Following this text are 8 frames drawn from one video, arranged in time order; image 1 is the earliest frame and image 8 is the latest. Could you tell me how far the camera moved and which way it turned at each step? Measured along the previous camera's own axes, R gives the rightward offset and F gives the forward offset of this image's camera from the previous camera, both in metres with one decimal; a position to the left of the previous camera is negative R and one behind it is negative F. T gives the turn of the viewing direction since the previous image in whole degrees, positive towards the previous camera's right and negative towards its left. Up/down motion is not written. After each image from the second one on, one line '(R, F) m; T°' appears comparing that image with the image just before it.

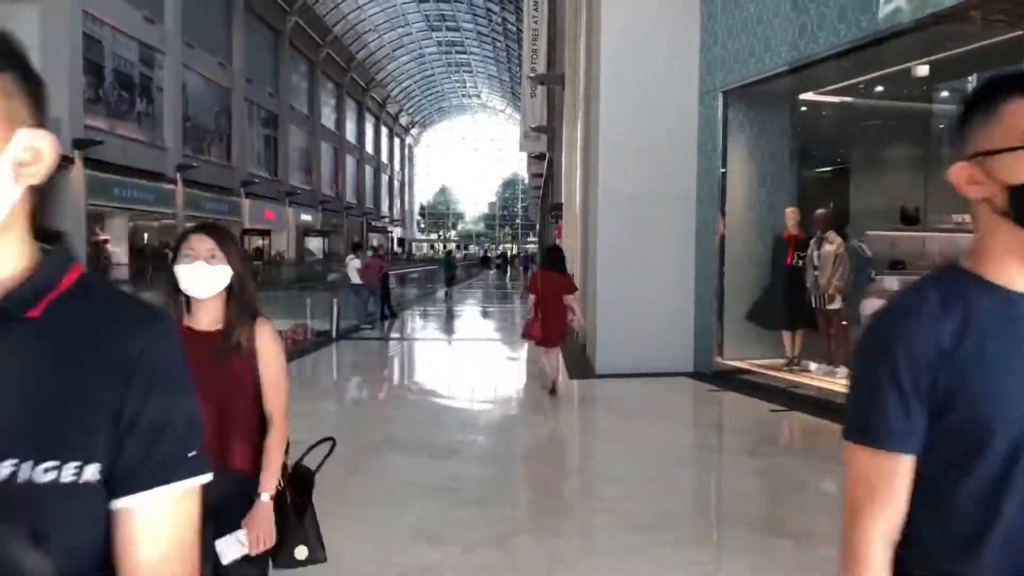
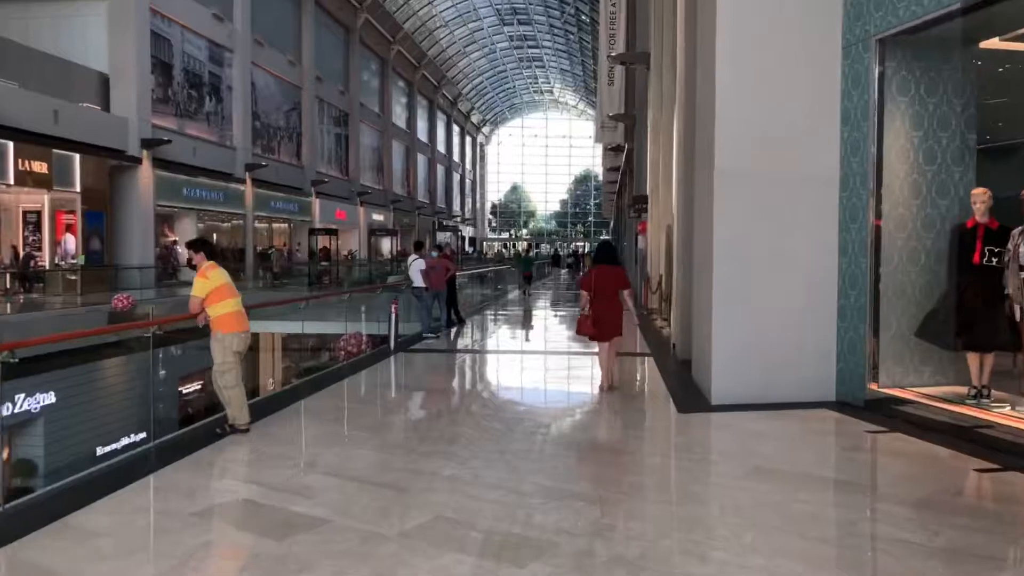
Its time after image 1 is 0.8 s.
(-0.2, +1.7) m; -5°
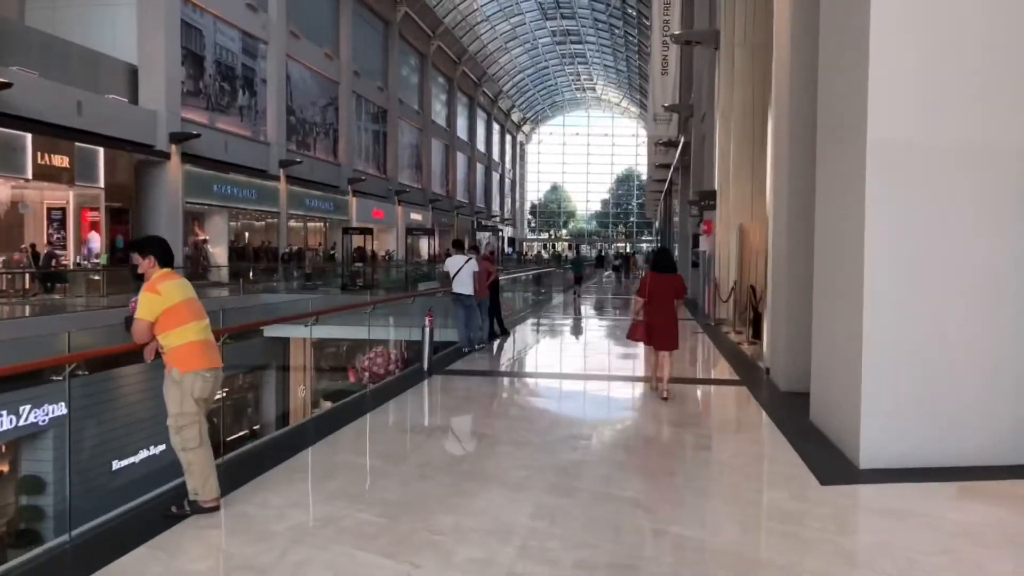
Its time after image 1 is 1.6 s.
(-0.2, +1.8) m; -3°
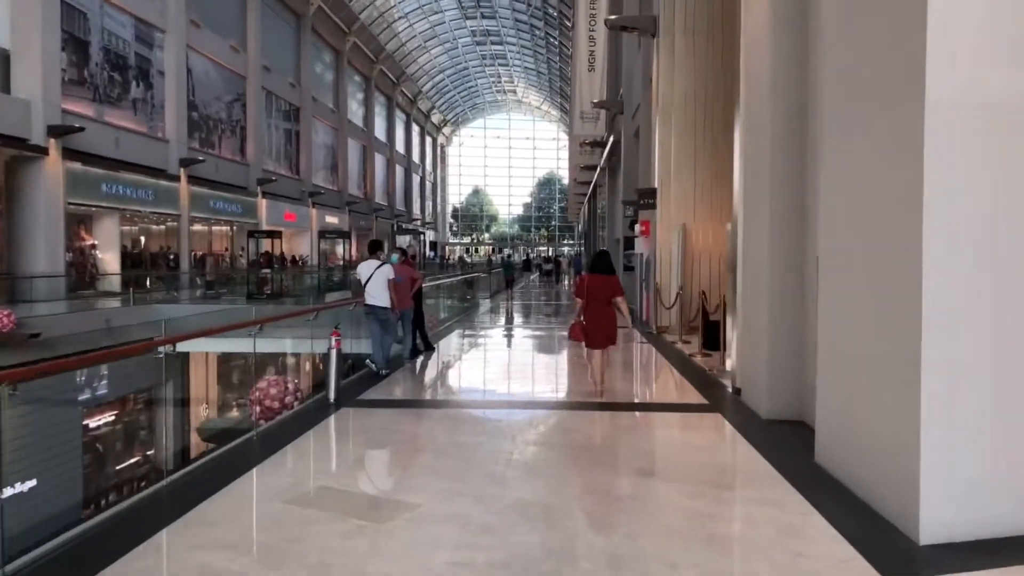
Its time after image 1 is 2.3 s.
(0.0, +1.5) m; +6°
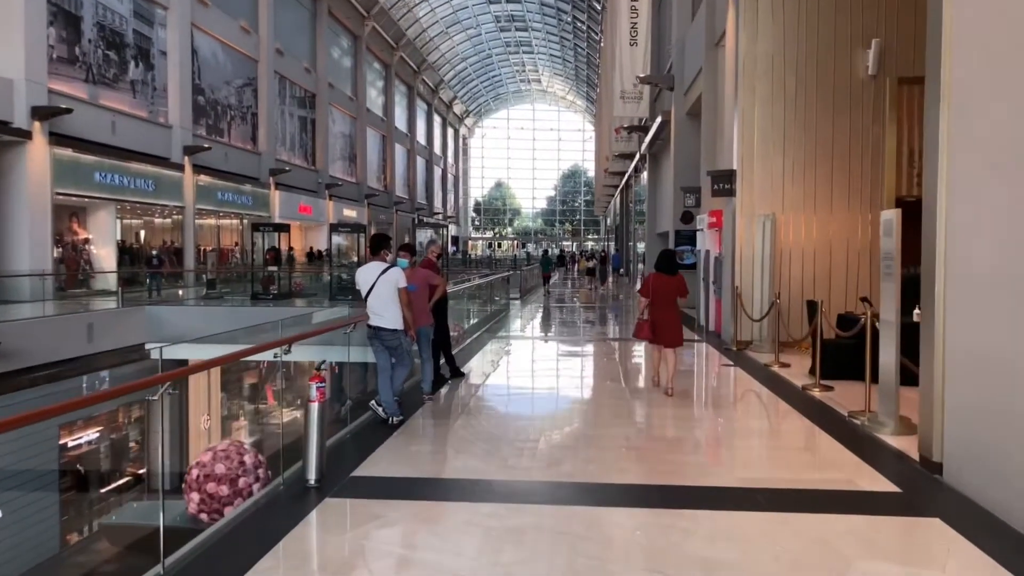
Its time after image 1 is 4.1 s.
(-0.3, +2.6) m; -2°
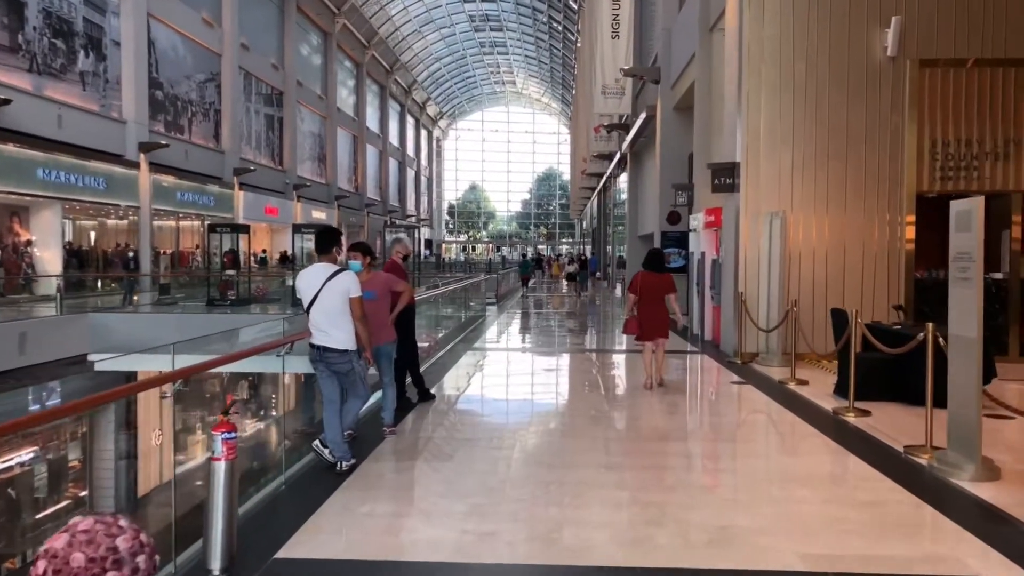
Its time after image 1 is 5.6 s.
(0.0, +1.3) m; +2°
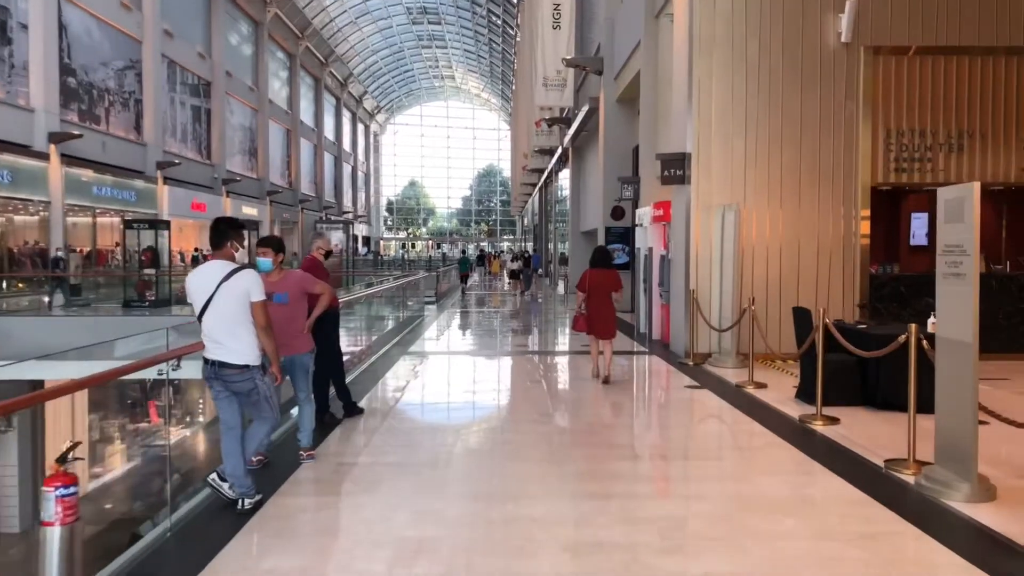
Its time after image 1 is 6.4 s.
(0.0, +0.7) m; +4°
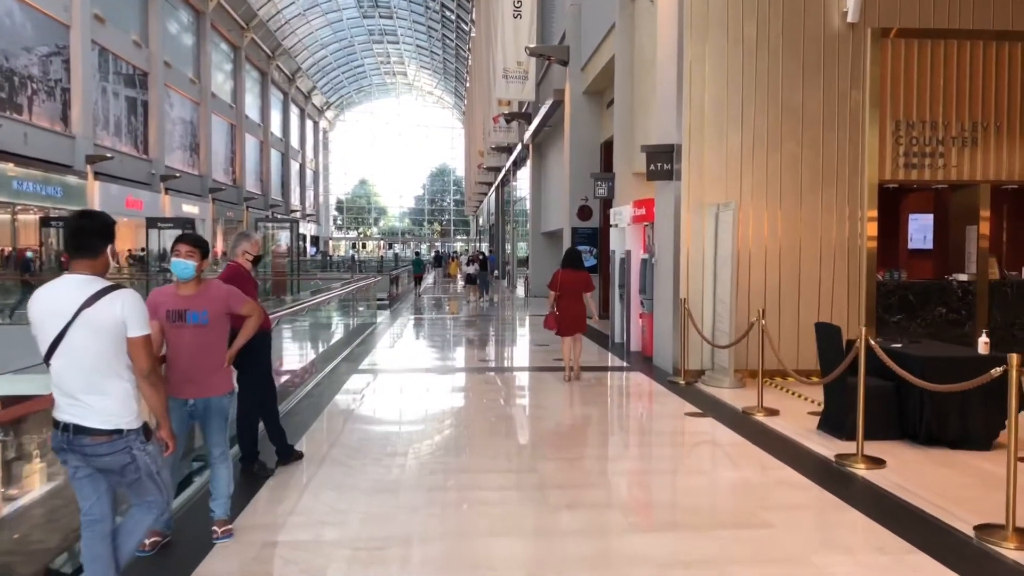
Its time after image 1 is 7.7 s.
(-0.2, +1.2) m; +4°
